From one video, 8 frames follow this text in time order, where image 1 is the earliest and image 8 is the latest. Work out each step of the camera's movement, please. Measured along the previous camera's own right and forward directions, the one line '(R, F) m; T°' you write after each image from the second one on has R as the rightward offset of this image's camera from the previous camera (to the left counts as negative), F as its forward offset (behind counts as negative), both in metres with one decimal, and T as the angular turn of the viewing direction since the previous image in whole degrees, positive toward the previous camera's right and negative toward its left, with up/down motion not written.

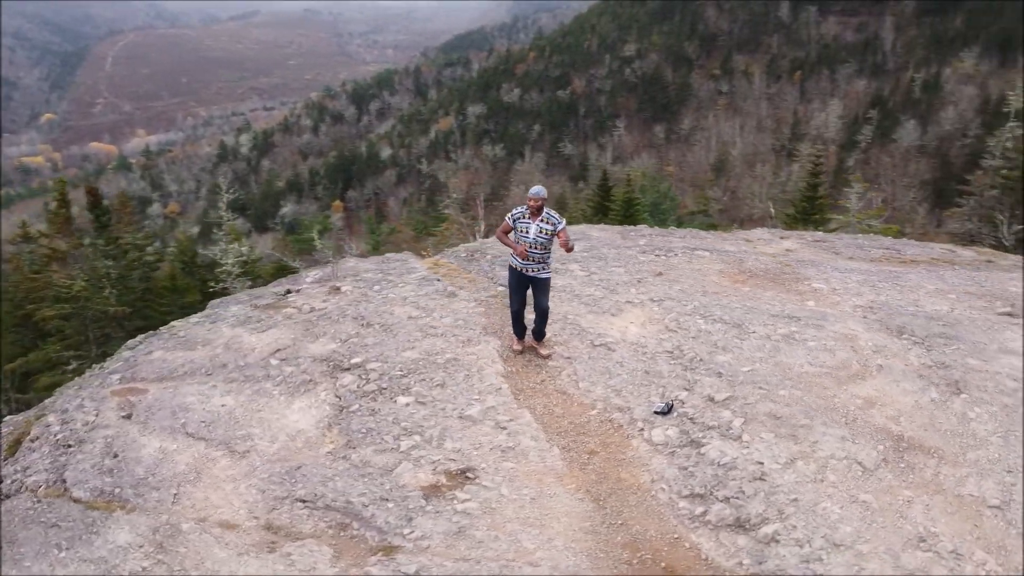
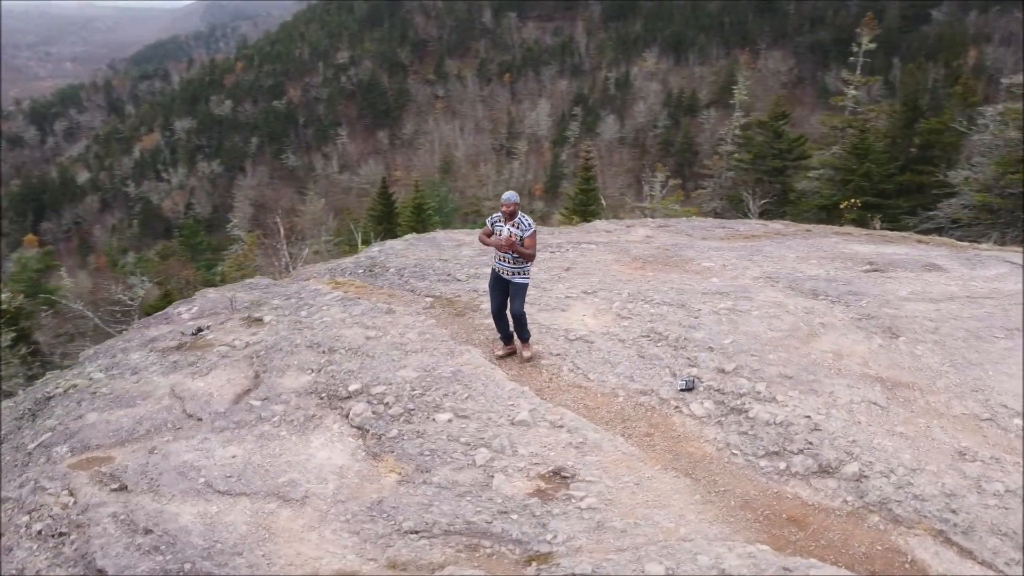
(-1.9, +0.2) m; +19°
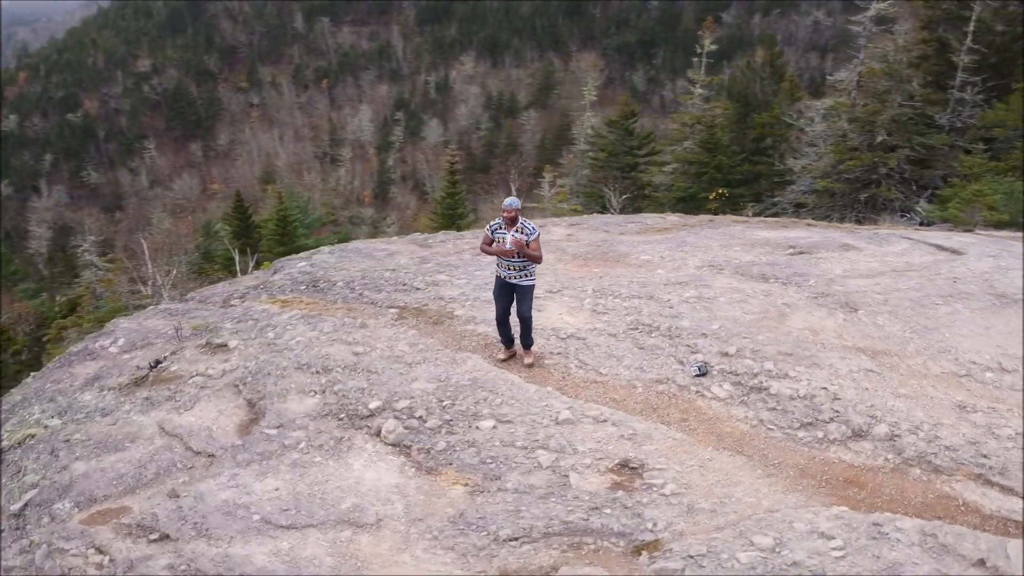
(-1.3, +0.1) m; +12°
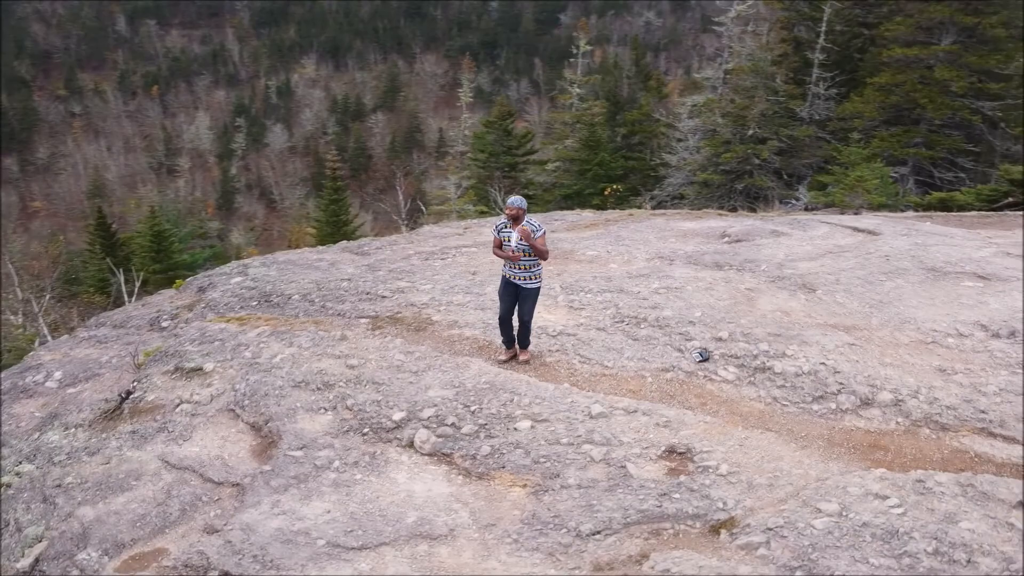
(-1.1, +0.1) m; +10°
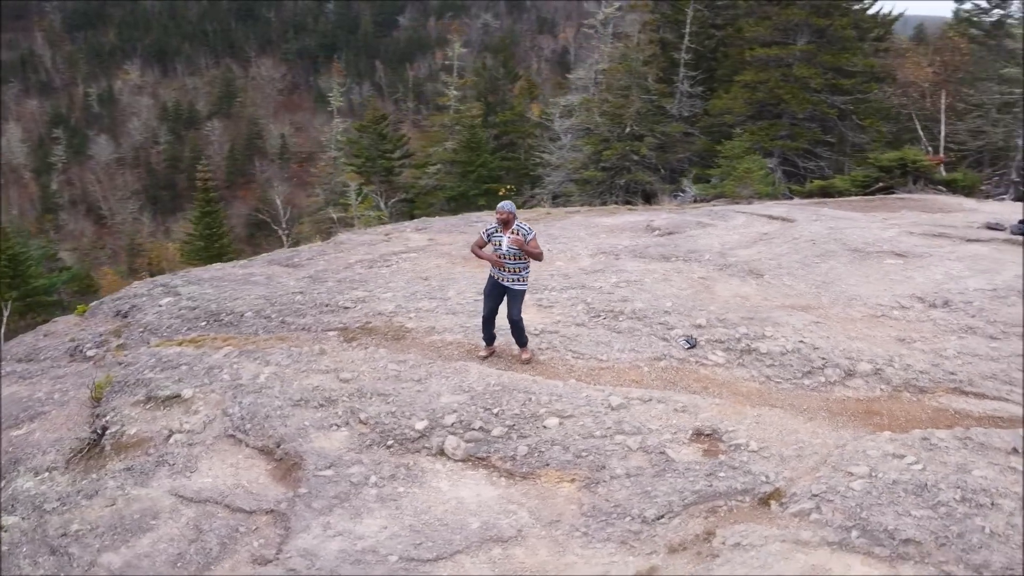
(-1.1, 0.0) m; +11°
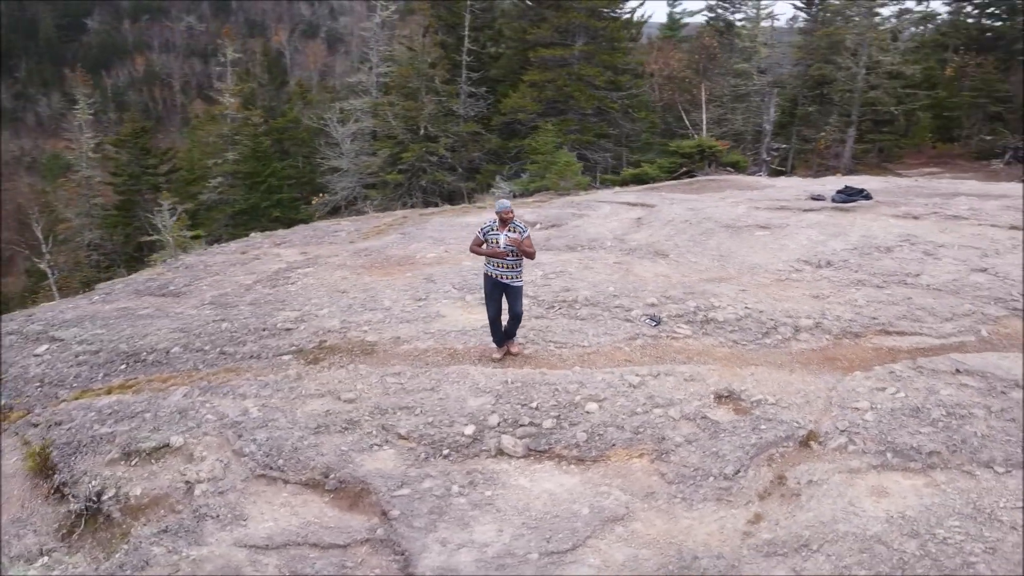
(-2.0, +0.2) m; +19°
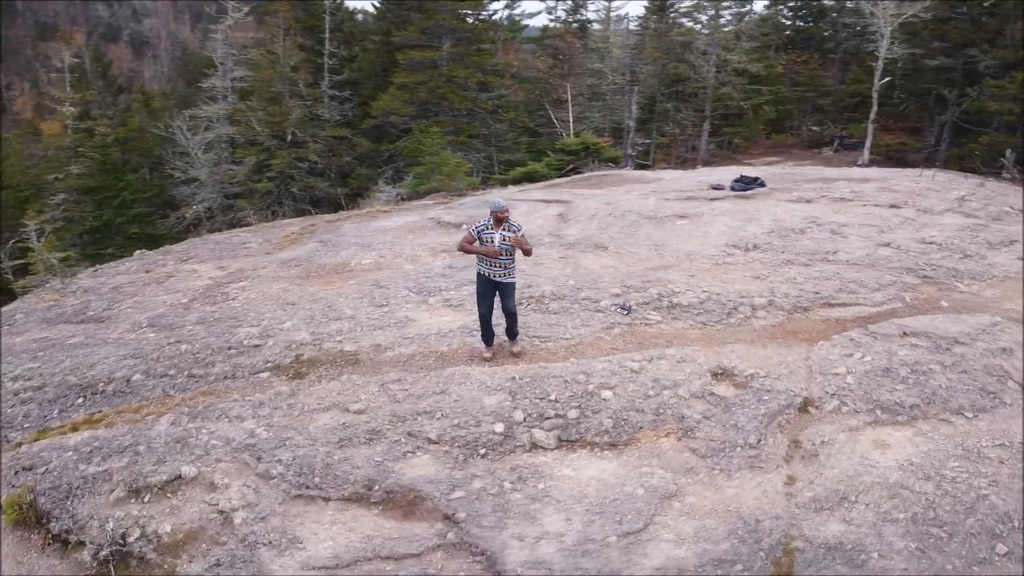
(-1.3, 0.0) m; +12°
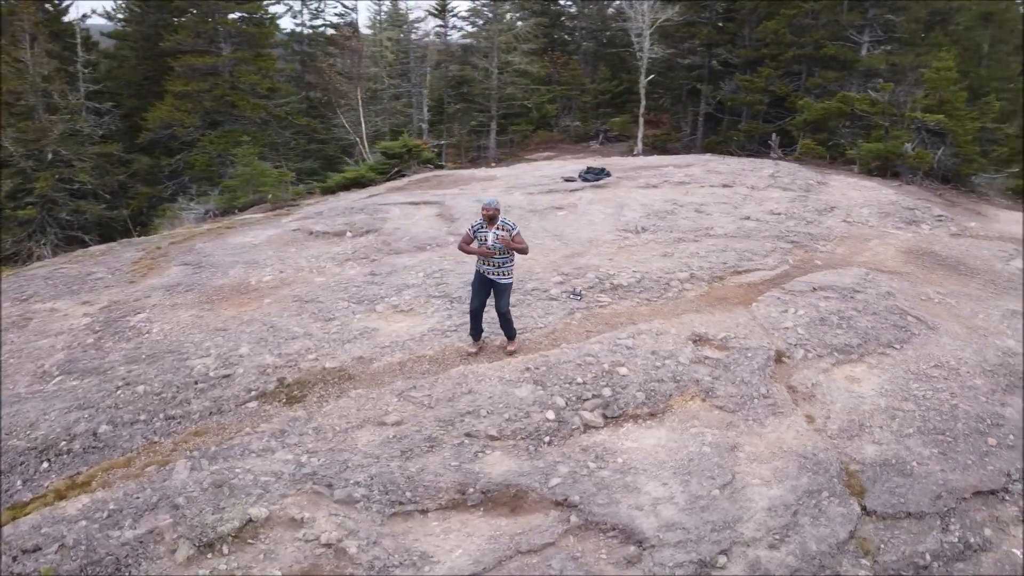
(-2.1, +0.2) m; +19°
